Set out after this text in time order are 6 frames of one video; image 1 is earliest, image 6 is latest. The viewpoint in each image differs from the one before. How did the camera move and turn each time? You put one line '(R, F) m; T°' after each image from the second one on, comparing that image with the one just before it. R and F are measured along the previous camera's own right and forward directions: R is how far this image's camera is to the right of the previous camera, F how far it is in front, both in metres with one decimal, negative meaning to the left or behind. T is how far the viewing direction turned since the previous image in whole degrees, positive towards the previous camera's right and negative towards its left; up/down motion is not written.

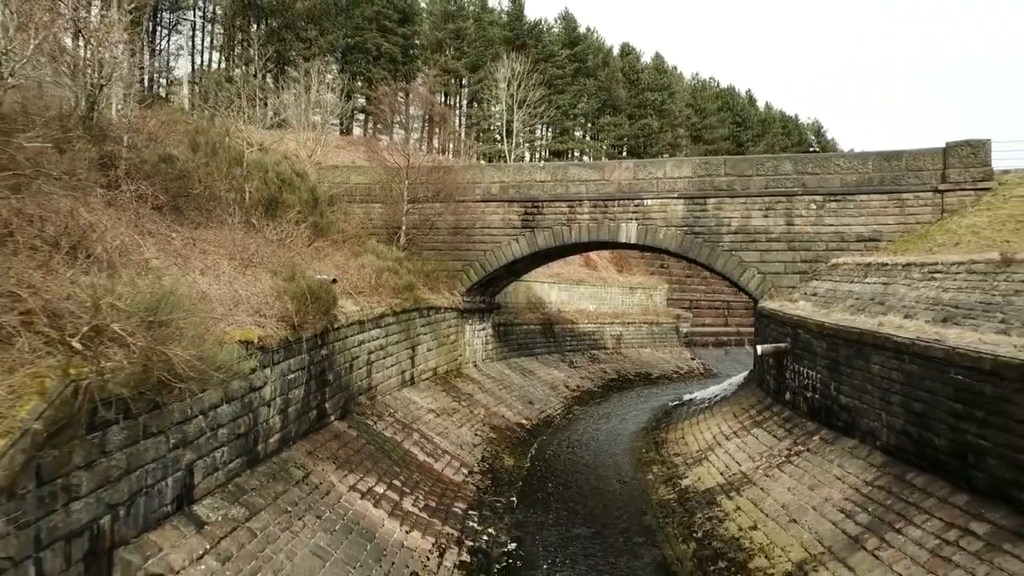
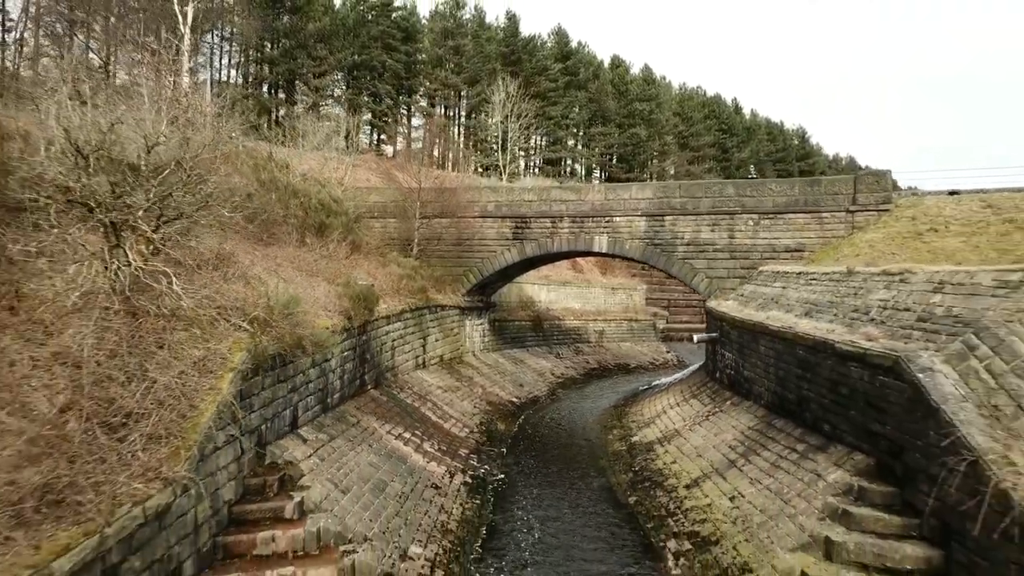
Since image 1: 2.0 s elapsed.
(+0.1, -3.7) m; 0°
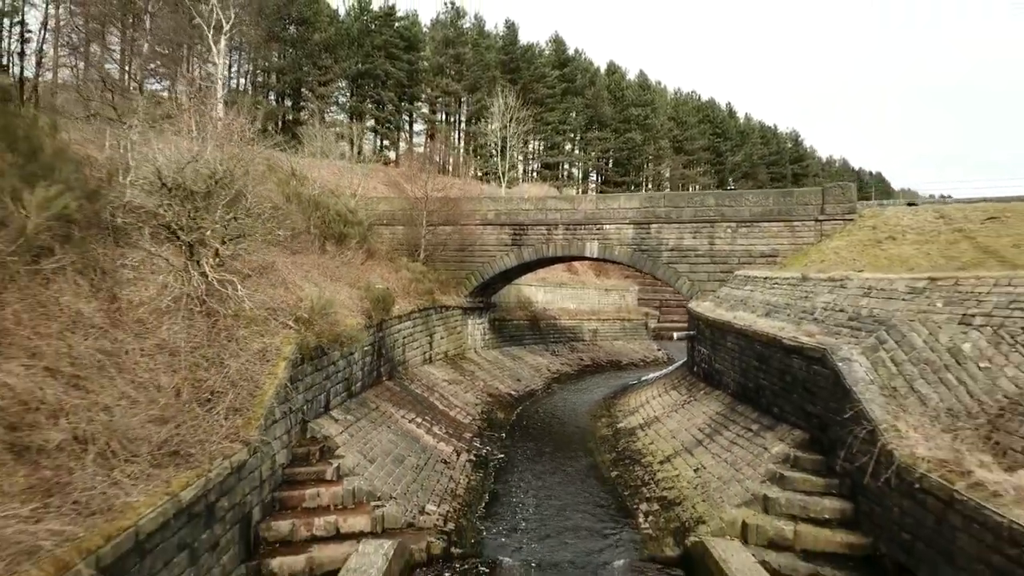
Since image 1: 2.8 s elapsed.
(0.0, -1.9) m; 0°
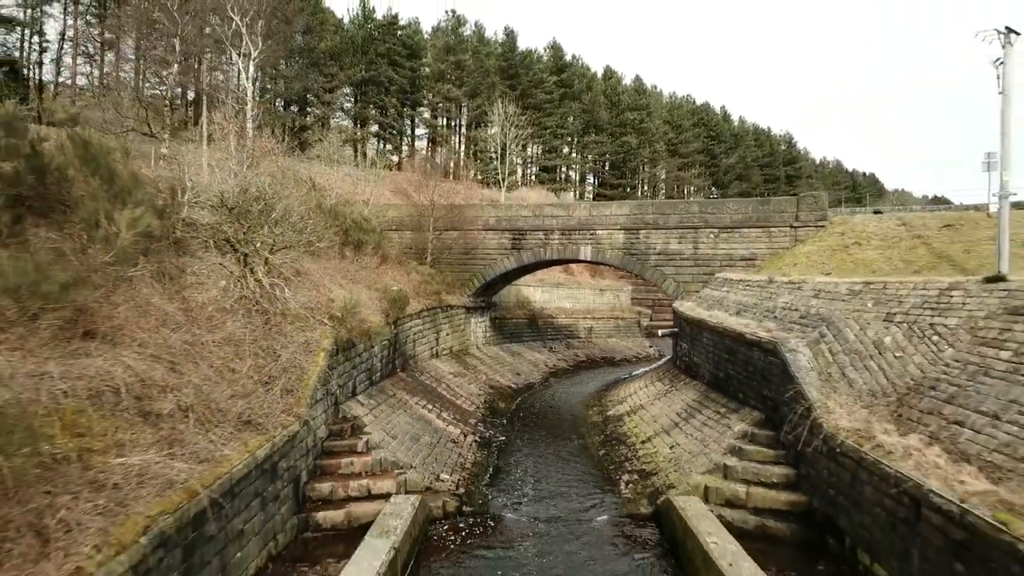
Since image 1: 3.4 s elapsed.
(0.0, -1.9) m; 0°
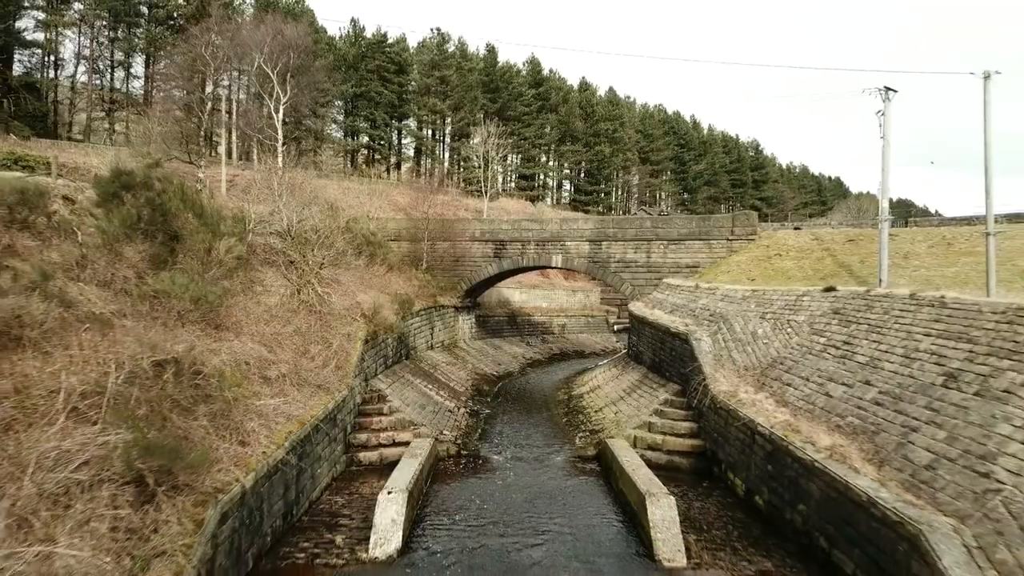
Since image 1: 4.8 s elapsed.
(-0.1, -4.4) m; +1°
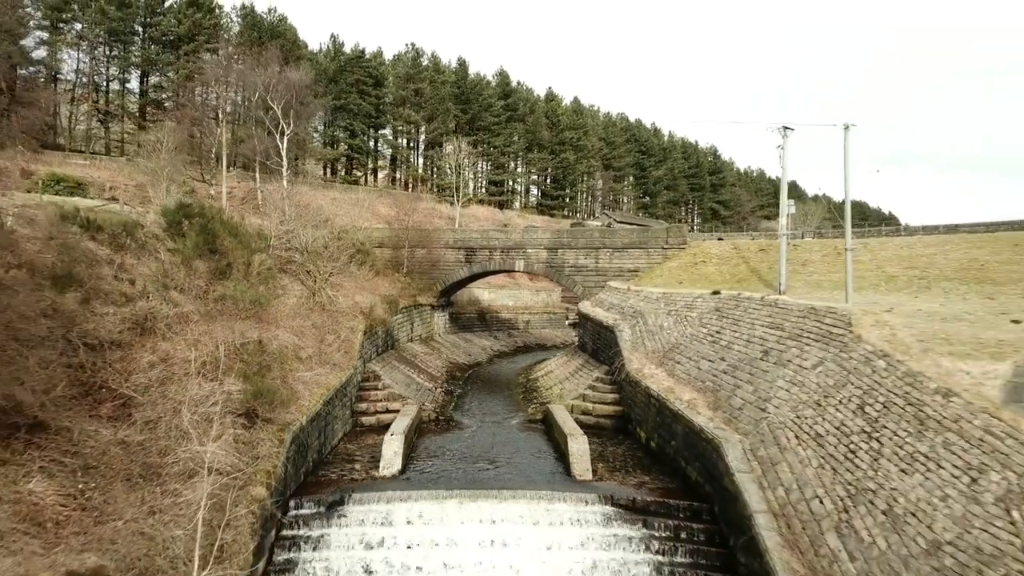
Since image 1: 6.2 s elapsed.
(+0.1, -4.8) m; +2°
